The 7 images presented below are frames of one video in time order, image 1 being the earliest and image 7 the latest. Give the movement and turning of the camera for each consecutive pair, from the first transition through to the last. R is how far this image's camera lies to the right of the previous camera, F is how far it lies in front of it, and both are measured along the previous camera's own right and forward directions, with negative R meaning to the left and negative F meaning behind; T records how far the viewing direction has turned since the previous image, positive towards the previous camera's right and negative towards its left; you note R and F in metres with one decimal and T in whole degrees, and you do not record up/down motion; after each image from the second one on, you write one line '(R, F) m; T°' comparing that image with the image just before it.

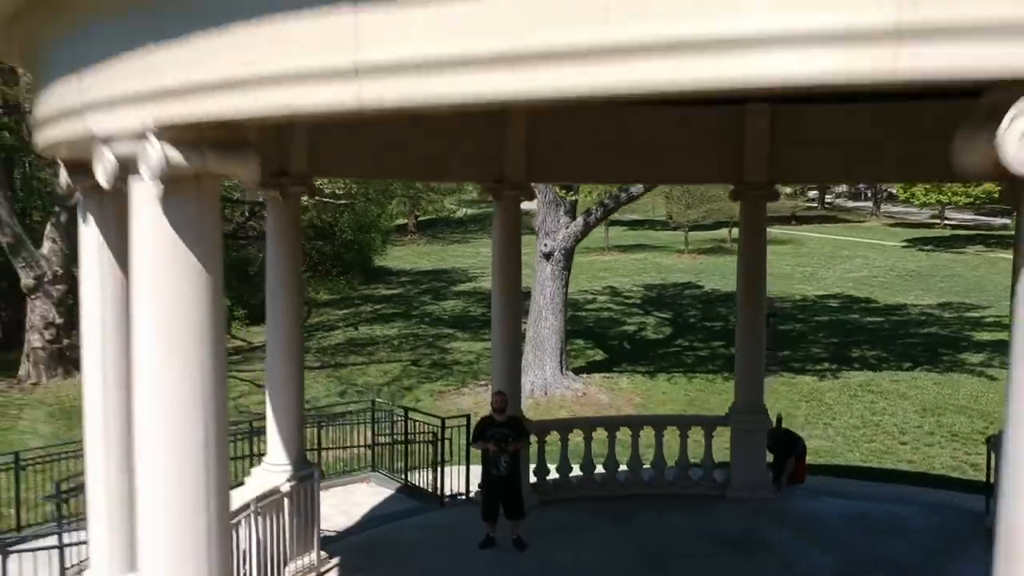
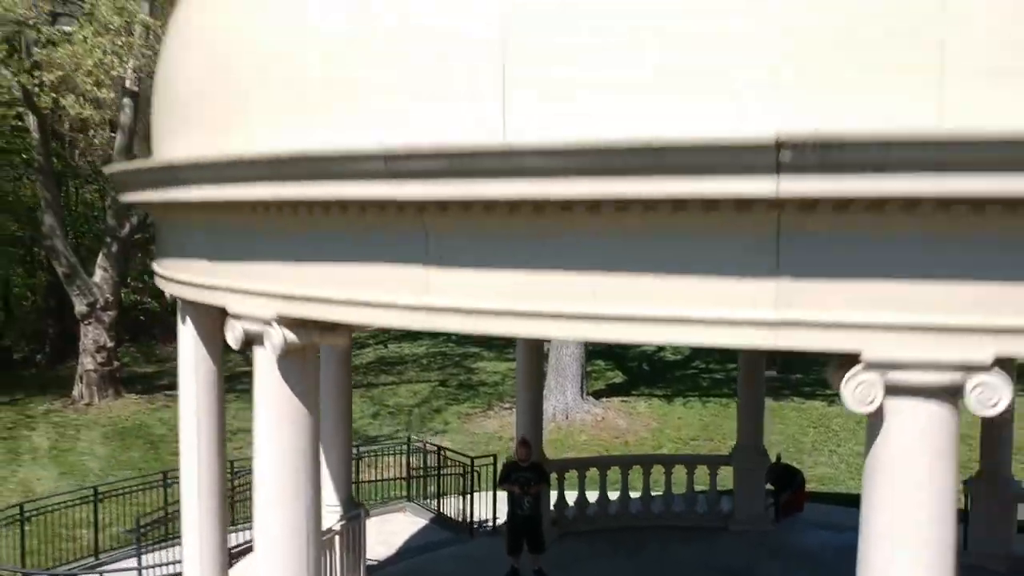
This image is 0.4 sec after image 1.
(0.0, -0.8) m; -1°
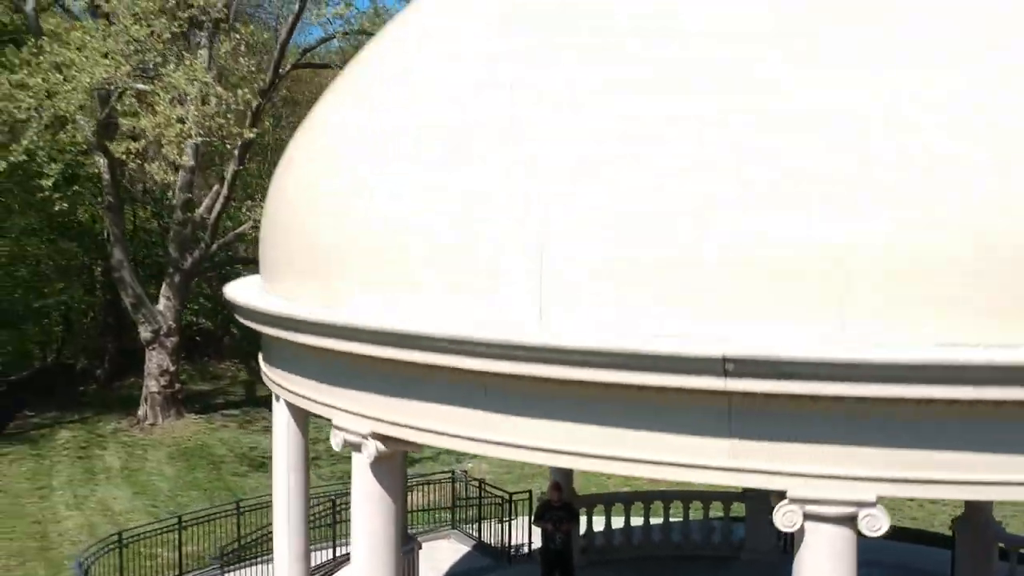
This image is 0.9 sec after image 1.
(0.0, -1.0) m; -2°
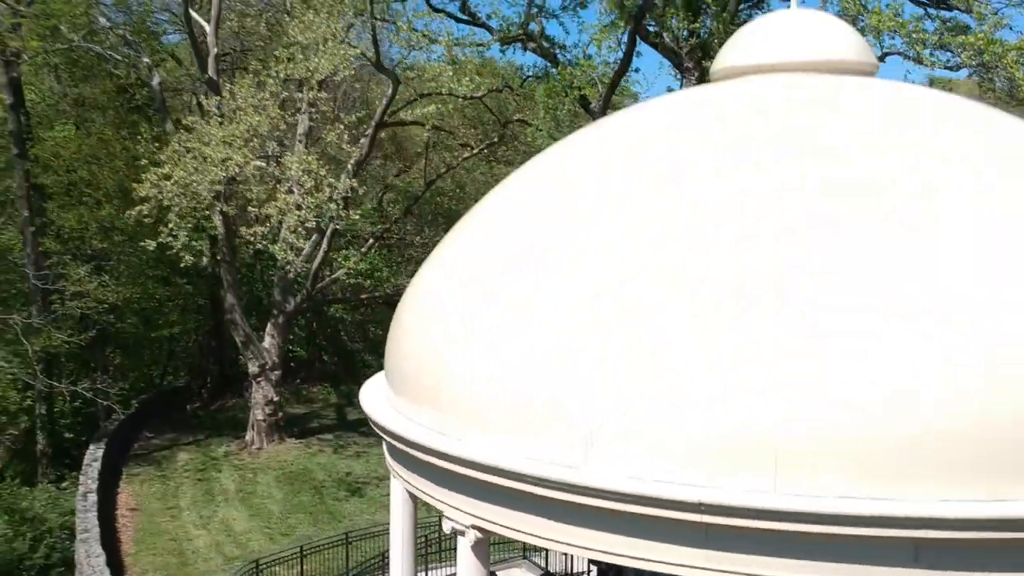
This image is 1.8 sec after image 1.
(+0.1, -1.9) m; -4°
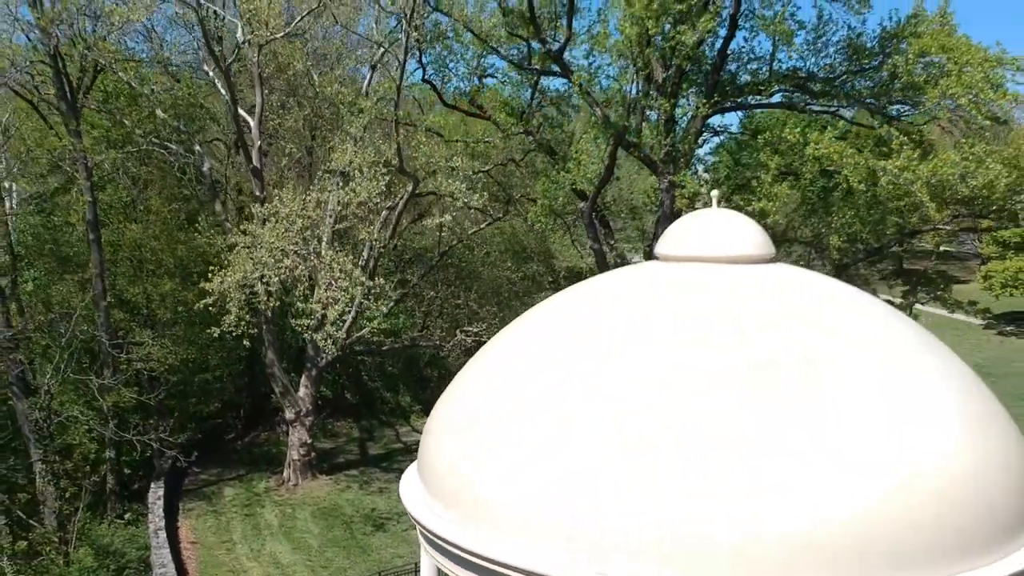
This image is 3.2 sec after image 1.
(+0.1, -2.9) m; 0°
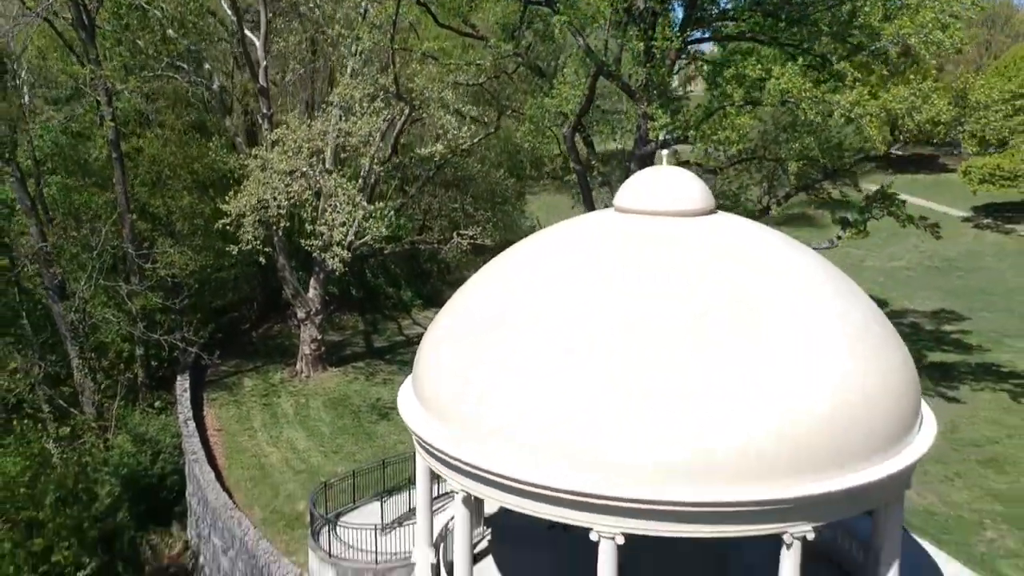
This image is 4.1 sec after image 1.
(+0.3, -1.8) m; 0°
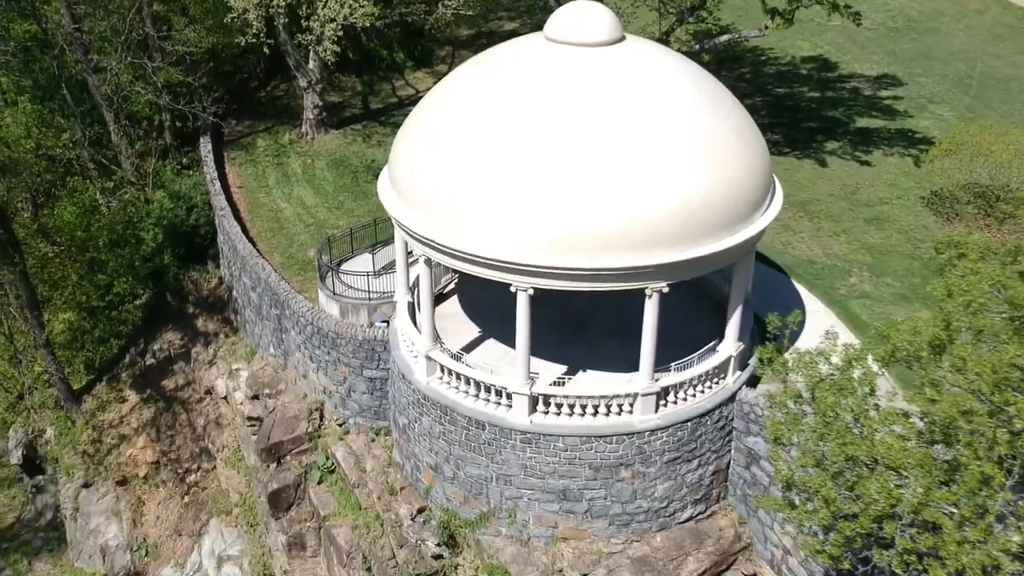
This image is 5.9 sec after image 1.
(+1.0, -3.9) m; -1°
